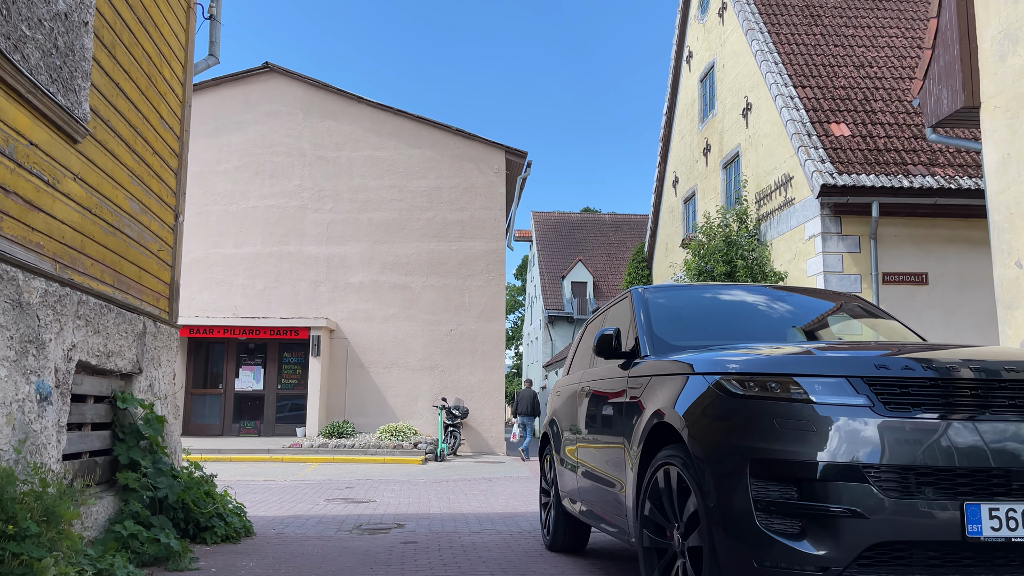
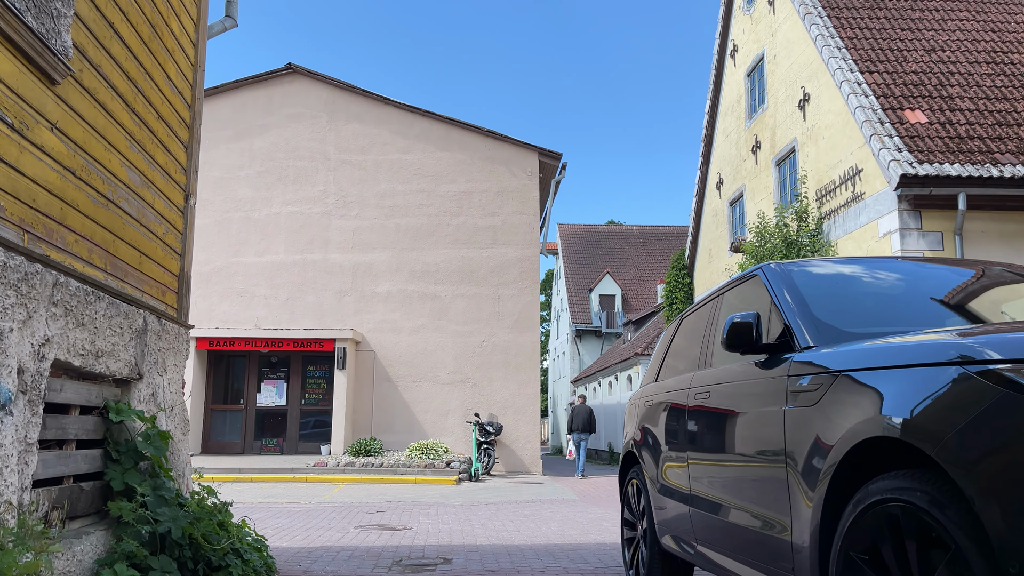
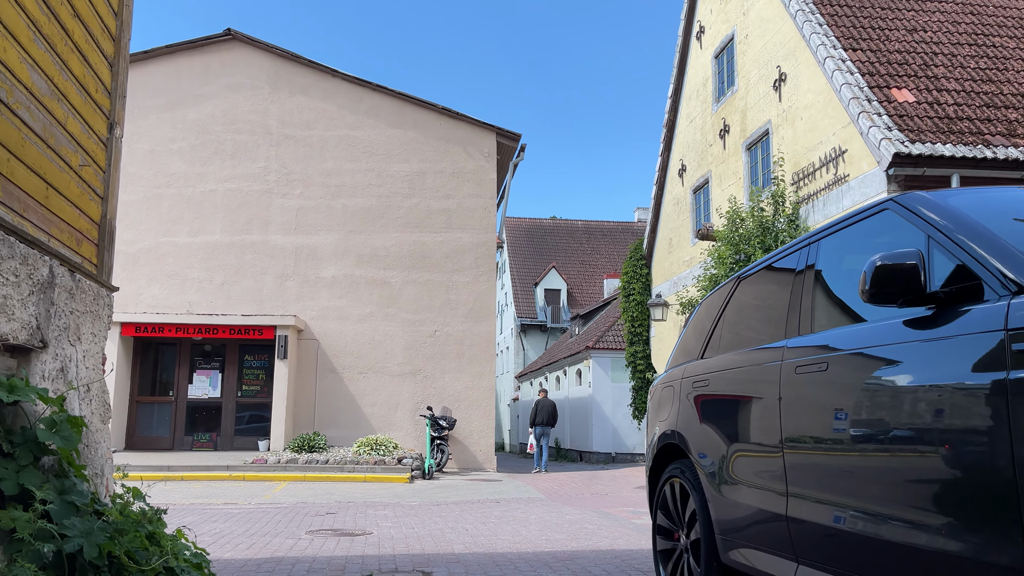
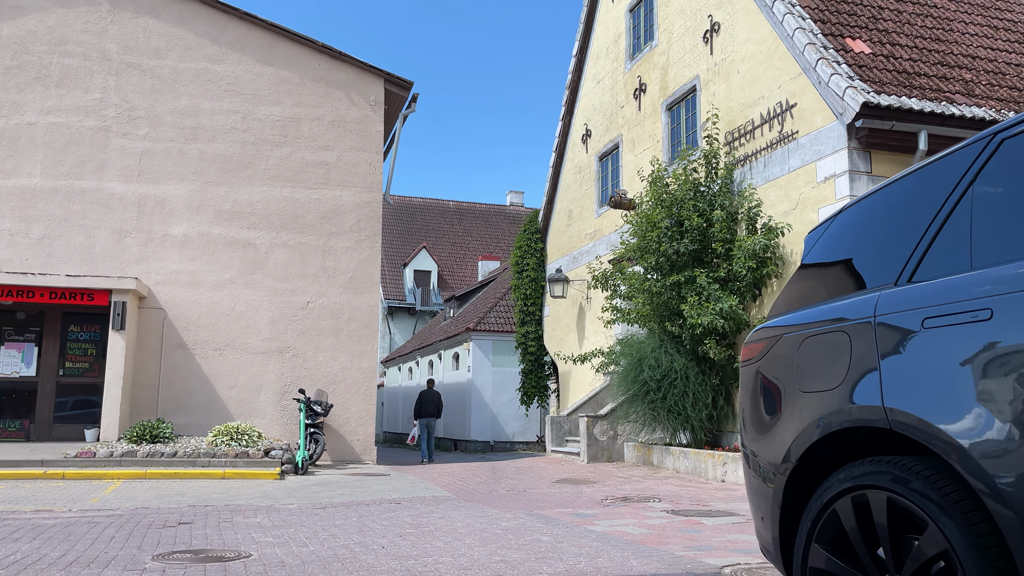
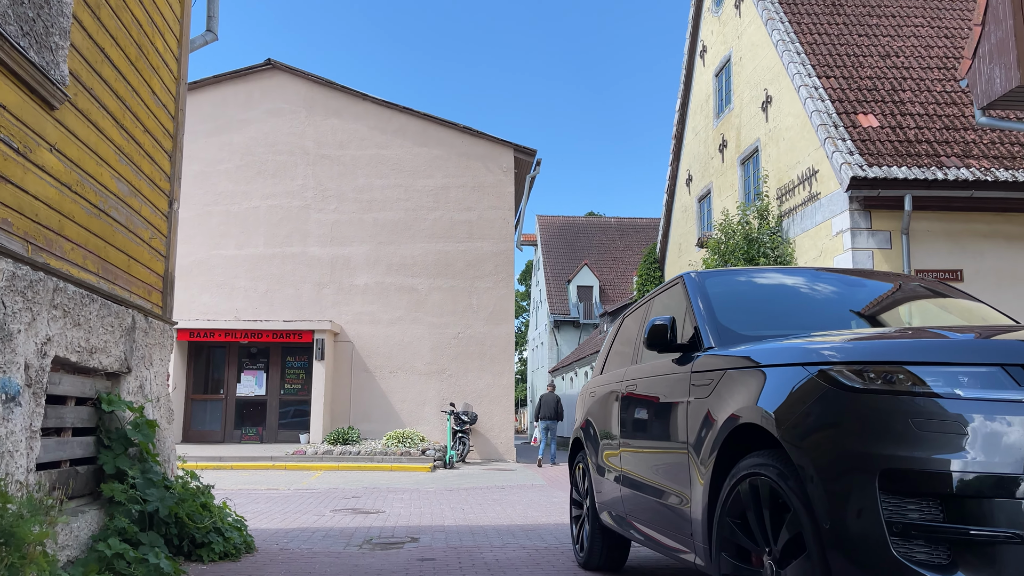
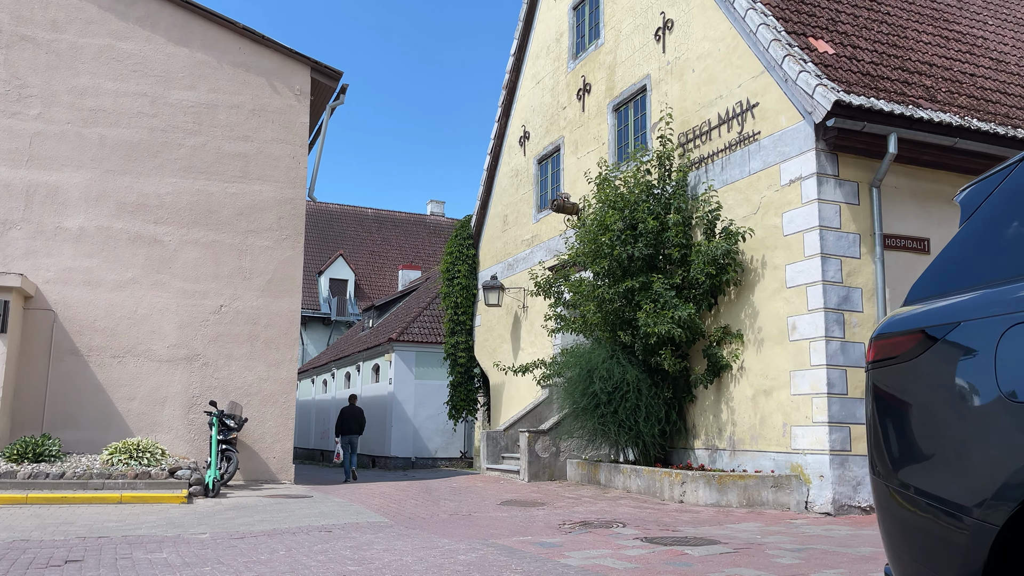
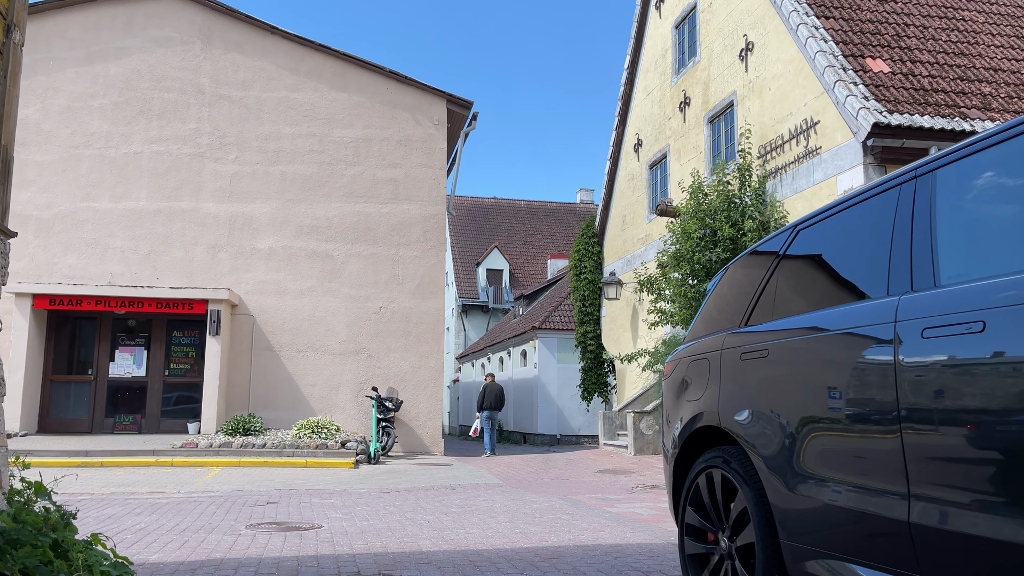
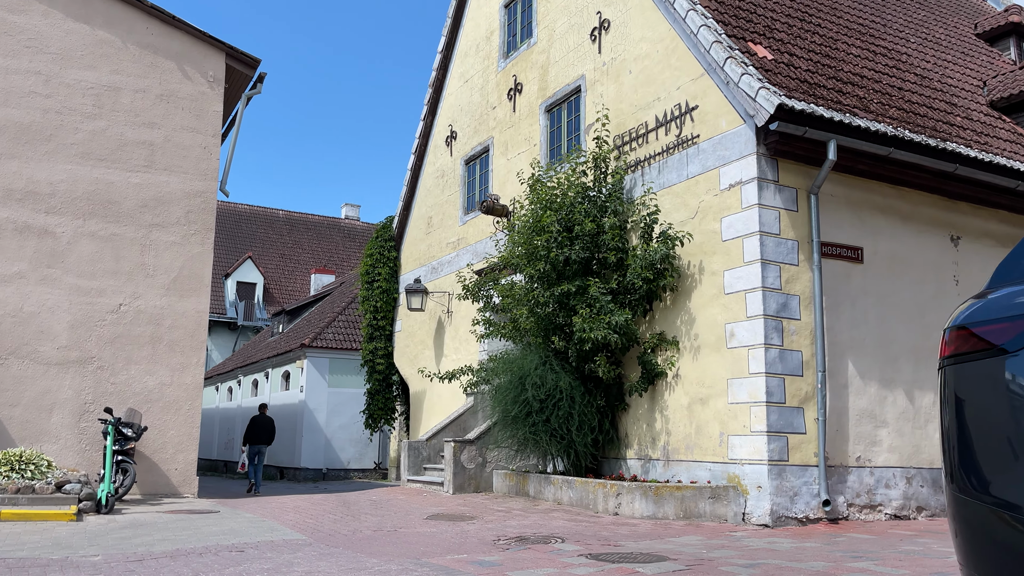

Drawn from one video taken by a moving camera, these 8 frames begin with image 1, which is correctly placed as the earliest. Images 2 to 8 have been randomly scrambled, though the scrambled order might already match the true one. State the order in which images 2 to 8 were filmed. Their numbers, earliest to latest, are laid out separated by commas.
5, 2, 3, 7, 4, 6, 8
